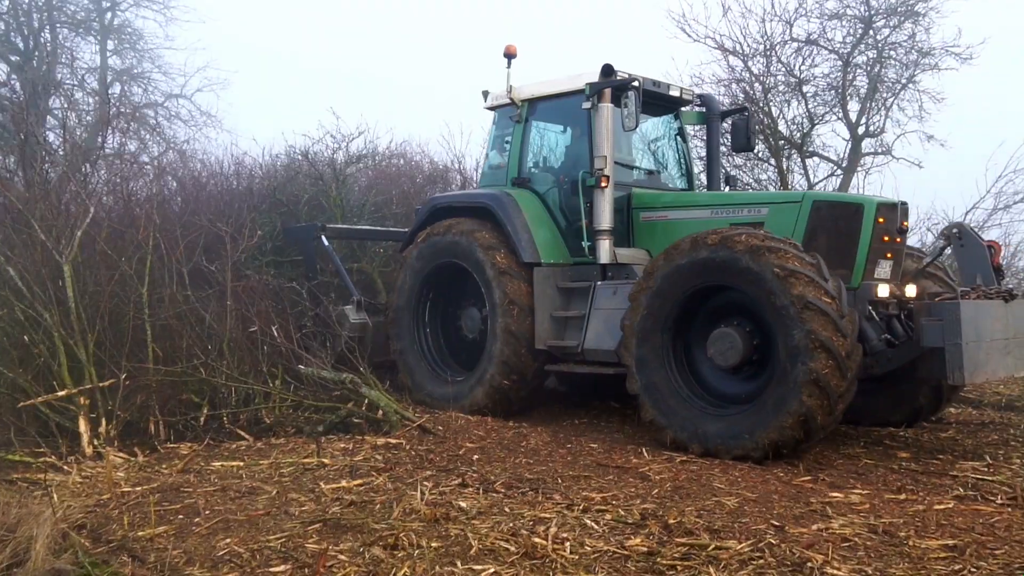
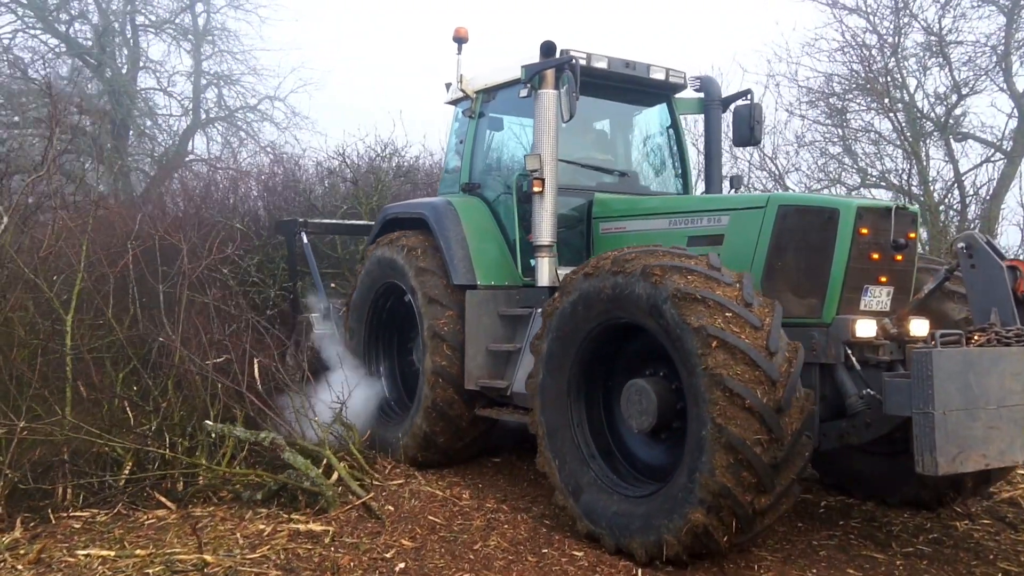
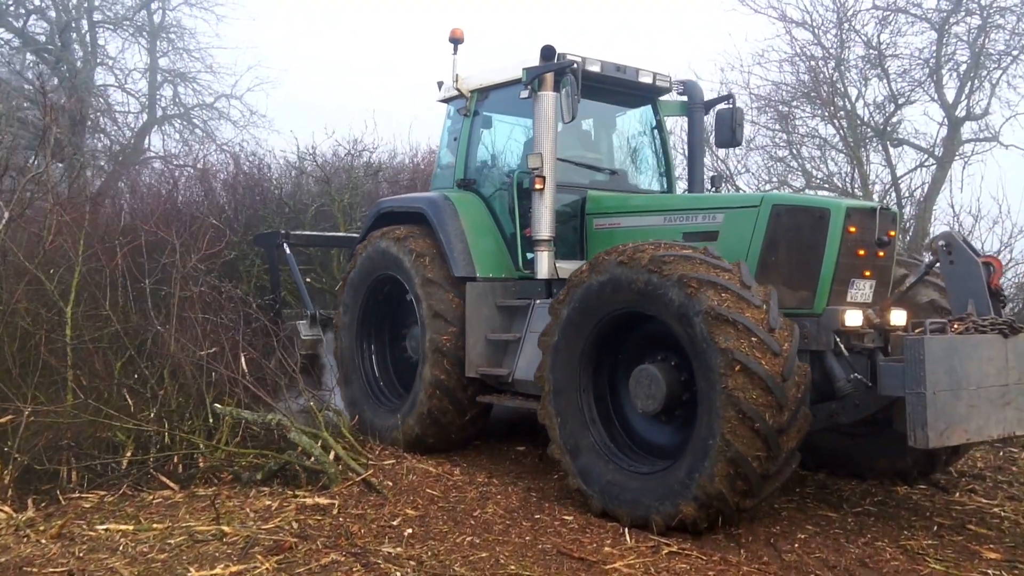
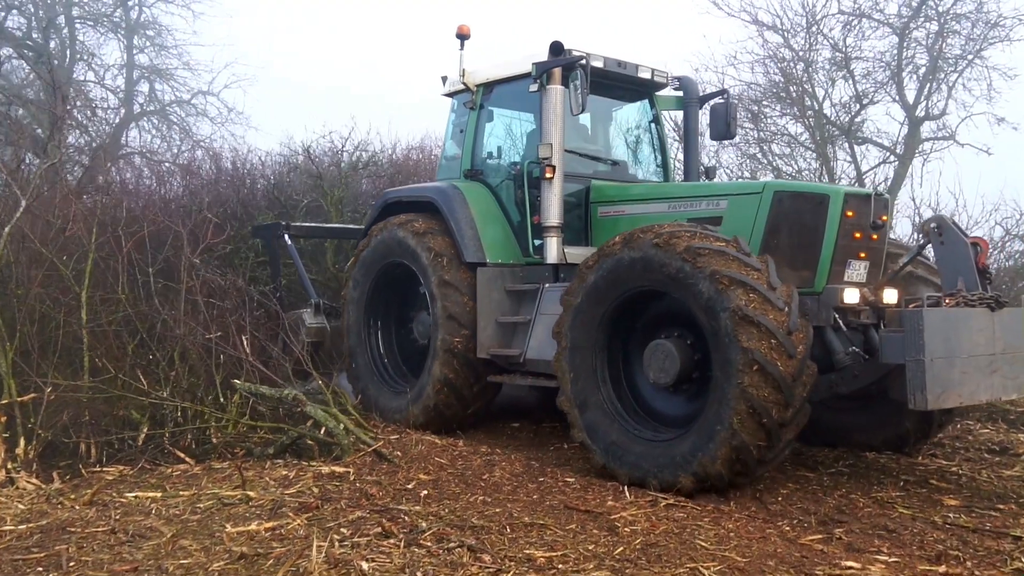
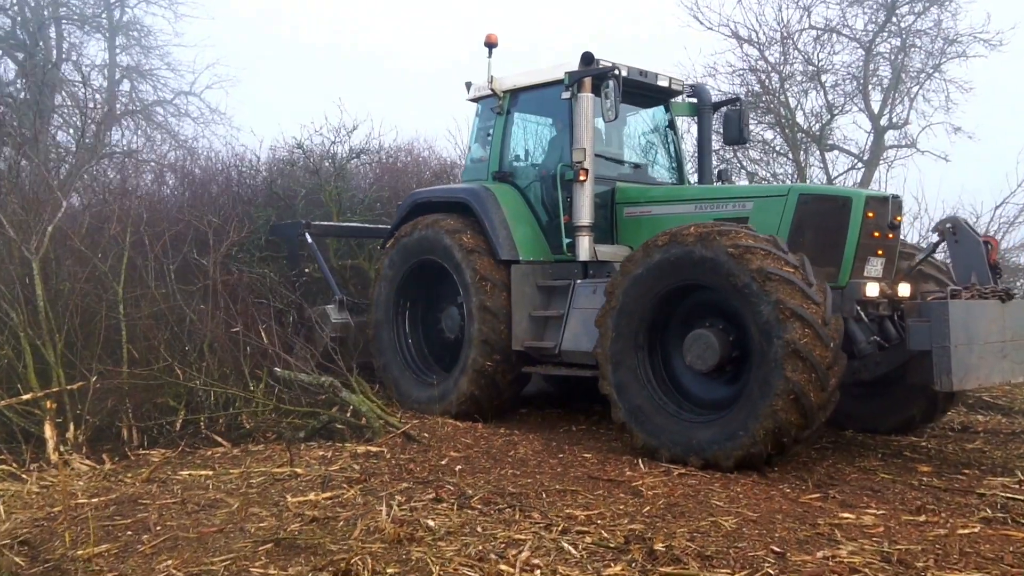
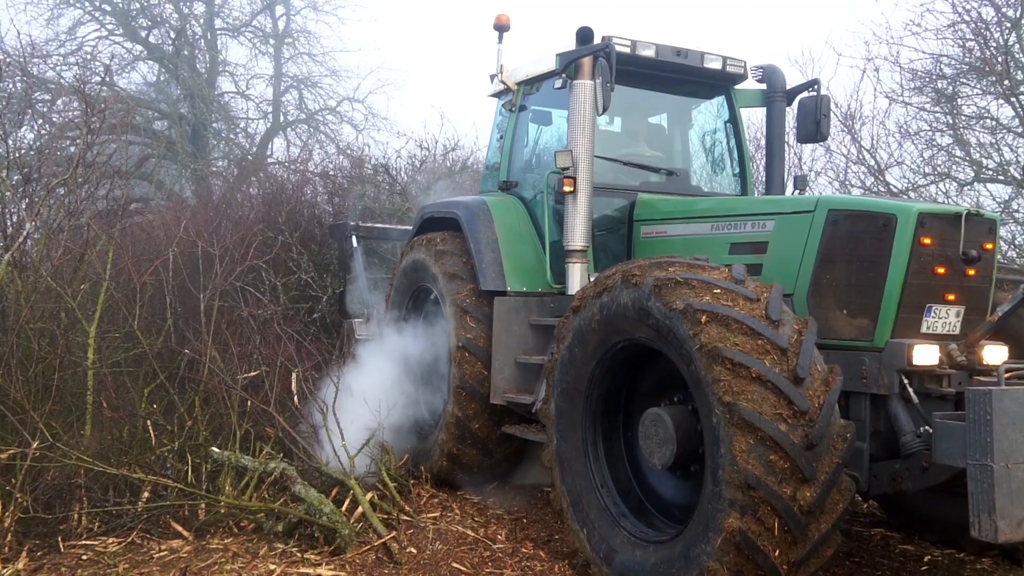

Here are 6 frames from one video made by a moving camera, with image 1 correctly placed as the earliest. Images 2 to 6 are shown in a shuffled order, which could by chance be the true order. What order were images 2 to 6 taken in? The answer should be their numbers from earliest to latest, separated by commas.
5, 4, 3, 2, 6
